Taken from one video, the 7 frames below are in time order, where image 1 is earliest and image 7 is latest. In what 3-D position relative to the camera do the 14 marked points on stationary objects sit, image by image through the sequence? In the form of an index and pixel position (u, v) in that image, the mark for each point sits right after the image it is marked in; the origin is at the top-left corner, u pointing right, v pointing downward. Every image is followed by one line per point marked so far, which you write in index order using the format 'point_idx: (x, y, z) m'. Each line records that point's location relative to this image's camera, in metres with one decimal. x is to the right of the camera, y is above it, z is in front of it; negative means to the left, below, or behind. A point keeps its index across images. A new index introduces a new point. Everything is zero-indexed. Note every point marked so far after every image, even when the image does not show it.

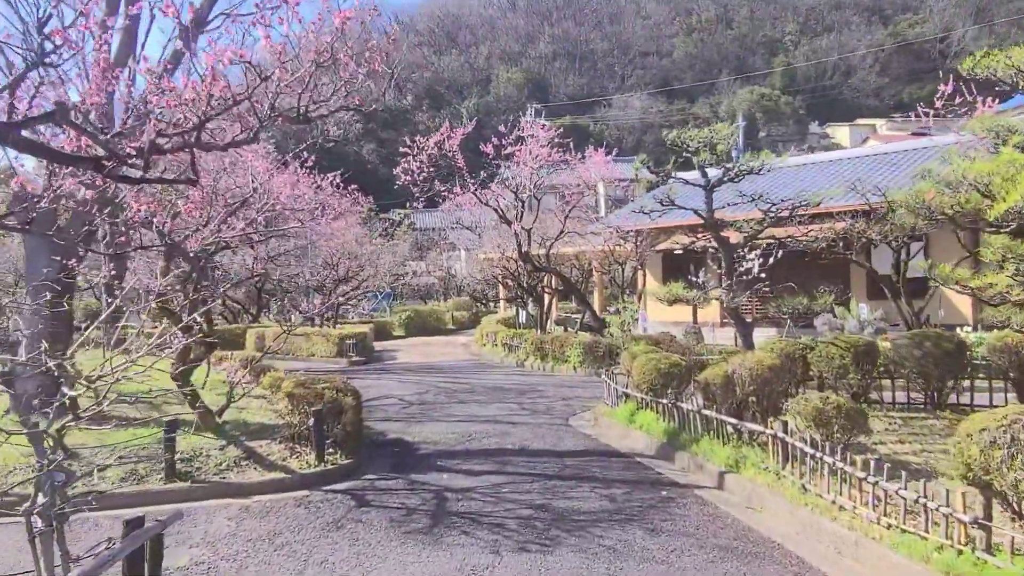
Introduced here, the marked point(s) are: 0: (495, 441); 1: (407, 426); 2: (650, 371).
0: (-0.1, -1.3, +7.2) m
1: (-1.0, -1.3, +8.2) m
2: (+1.1, -0.7, +6.9) m
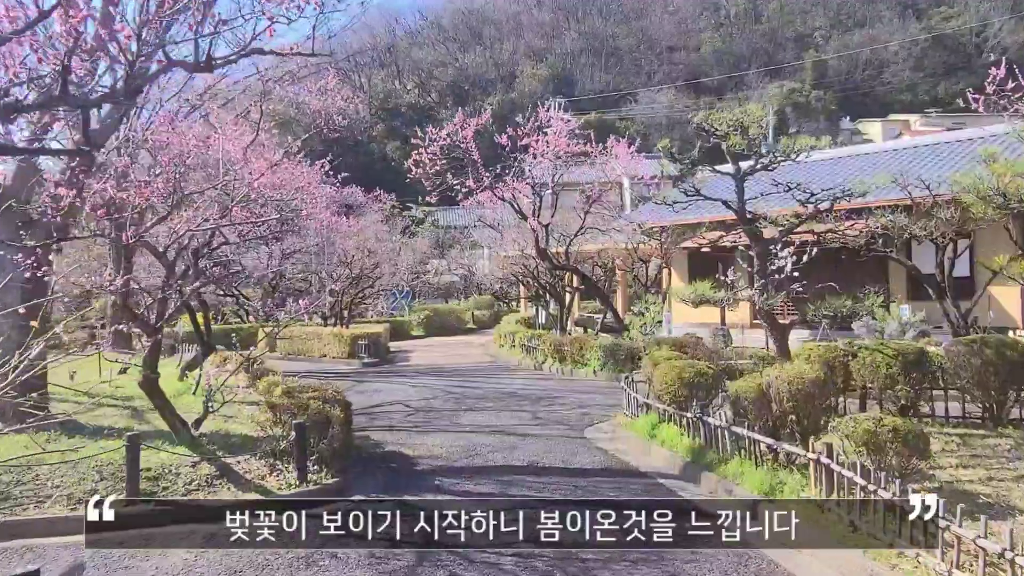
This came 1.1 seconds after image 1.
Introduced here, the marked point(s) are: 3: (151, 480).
0: (-0.1, -1.3, +6.6) m
1: (-0.9, -1.3, +7.5) m
2: (+1.2, -0.7, +6.2) m
3: (-2.2, -1.2, +5.3) m
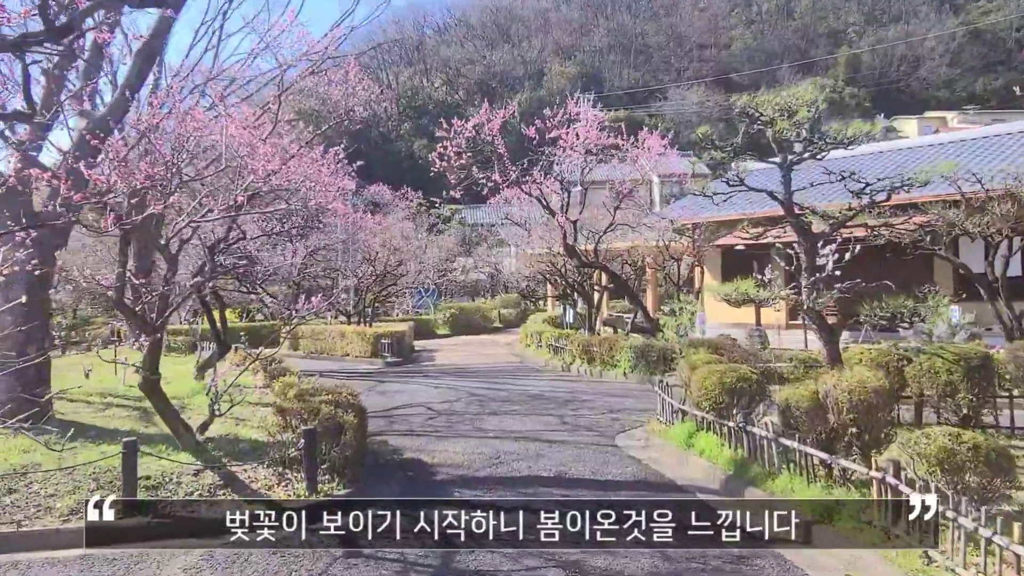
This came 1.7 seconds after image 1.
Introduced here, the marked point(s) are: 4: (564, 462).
0: (+0.1, -1.3, +6.1) m
1: (-0.7, -1.3, +7.1) m
2: (+1.3, -0.7, +5.7) m
3: (-2.1, -1.2, +4.9) m
4: (+0.4, -1.3, +6.3) m
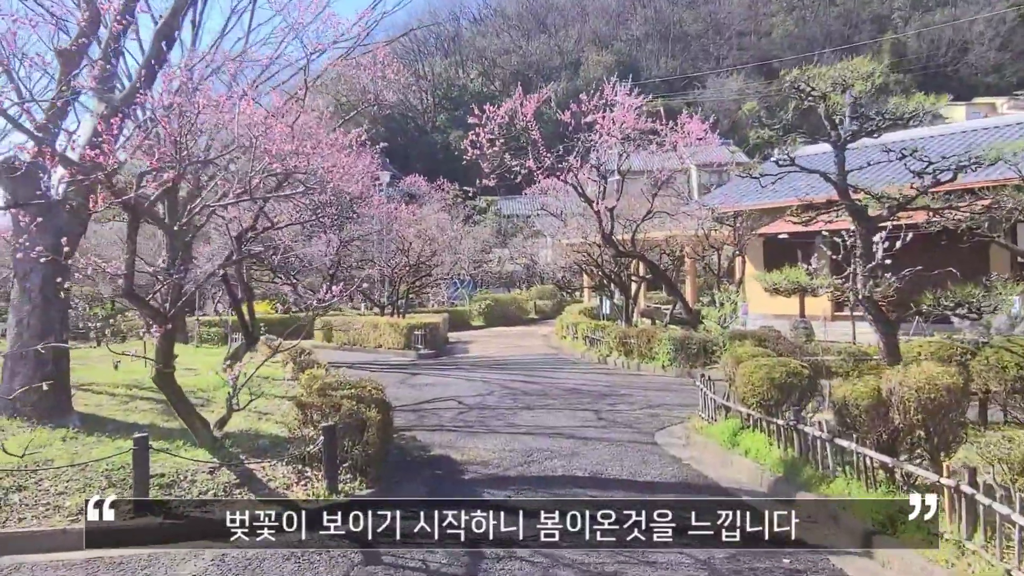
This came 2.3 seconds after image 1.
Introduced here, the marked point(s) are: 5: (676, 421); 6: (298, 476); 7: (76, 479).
0: (+0.3, -1.2, +5.8) m
1: (-0.4, -1.2, +6.8) m
2: (+1.5, -0.6, +5.3) m
3: (-1.9, -1.1, +4.7) m
4: (+0.6, -1.2, +5.9) m
5: (+1.4, -1.1, +7.3) m
6: (-1.3, -1.1, +5.0) m
7: (-2.5, -1.1, +4.8) m
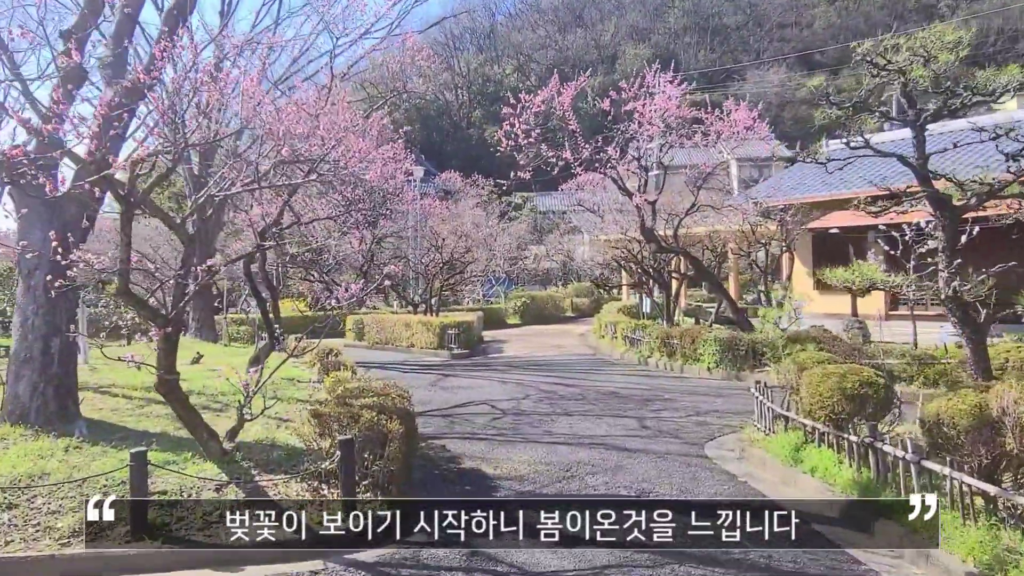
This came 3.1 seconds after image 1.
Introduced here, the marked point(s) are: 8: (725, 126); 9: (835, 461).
0: (+0.6, -1.2, +5.3) m
1: (-0.2, -1.2, +6.3) m
2: (+1.8, -0.6, +4.7) m
3: (-1.7, -1.1, +4.3) m
4: (+0.8, -1.2, +5.4) m
5: (+1.7, -1.1, +6.7) m
6: (-1.1, -1.1, +4.5) m
7: (-2.3, -1.1, +4.4) m
8: (+2.9, +2.2, +11.6) m
9: (+1.8, -1.0, +4.7) m
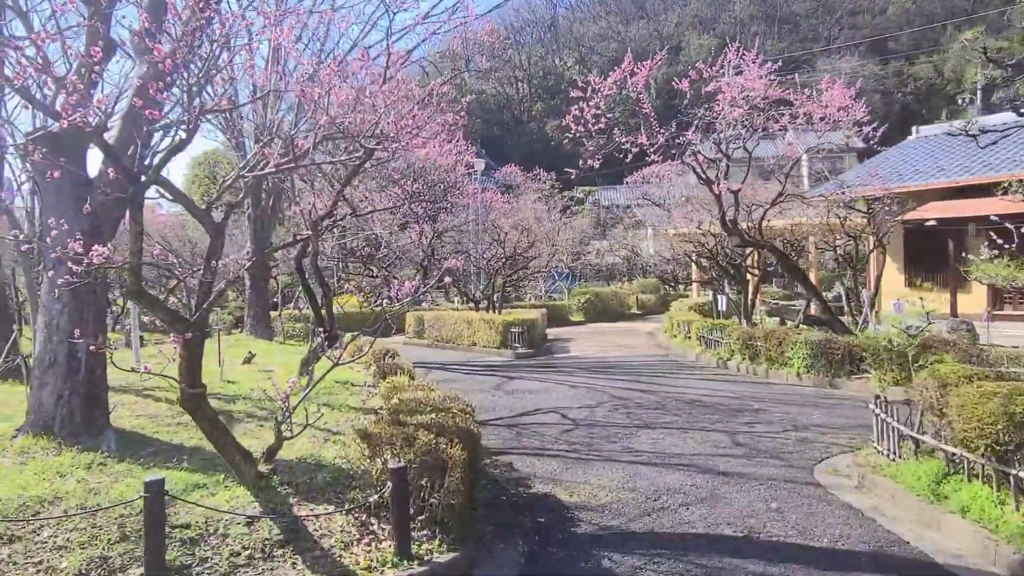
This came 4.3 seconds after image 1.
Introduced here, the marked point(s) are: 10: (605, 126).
0: (+1.0, -1.2, +4.4) m
1: (+0.3, -1.2, +5.6) m
2: (+2.1, -0.6, +3.8) m
3: (-1.4, -1.1, +3.6) m
4: (+1.3, -1.2, +4.5) m
5: (+2.2, -1.1, +5.8) m
6: (-0.7, -1.1, +3.8) m
7: (-1.9, -1.1, +3.8) m
8: (+3.8, +2.3, +10.6) m
9: (+2.2, -1.0, +3.8) m
10: (+1.2, +2.1, +10.9) m
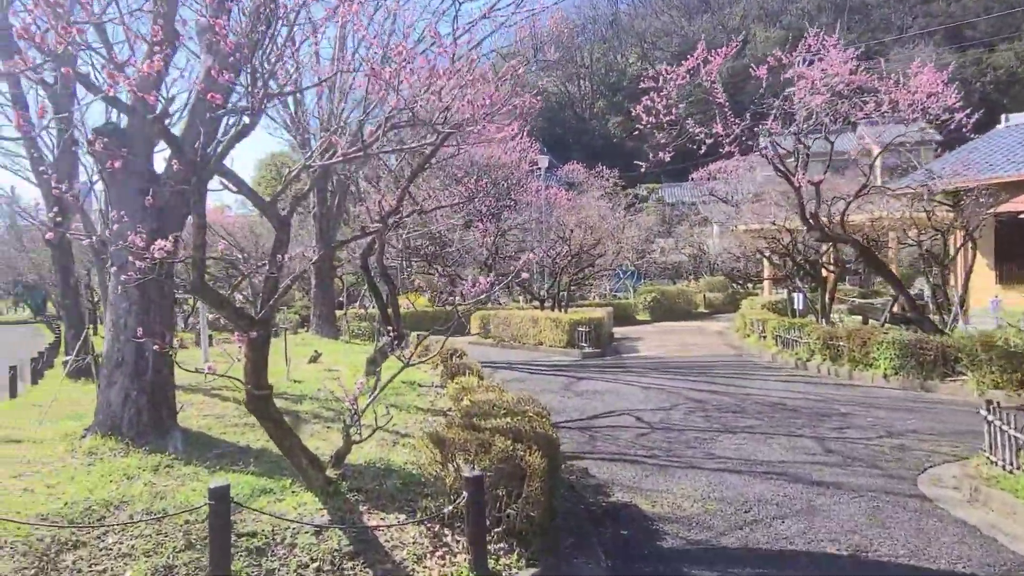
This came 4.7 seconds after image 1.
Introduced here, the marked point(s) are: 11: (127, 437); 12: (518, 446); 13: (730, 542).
0: (+1.4, -1.2, +4.1) m
1: (+0.8, -1.2, +5.2) m
2: (+2.5, -0.5, +3.4) m
3: (-1.0, -1.1, +3.4) m
4: (+1.7, -1.2, +4.2) m
5: (+2.7, -1.1, +5.4) m
6: (-0.3, -1.1, +3.6) m
7: (-1.6, -1.0, +3.7) m
8: (+4.6, +2.3, +10.1) m
9: (+2.5, -0.9, +3.4) m
10: (+2.0, +2.1, +10.5) m
11: (-2.3, -0.9, +5.0) m
12: (0.0, -0.7, +3.8) m
13: (+1.0, -1.2, +4.0) m
